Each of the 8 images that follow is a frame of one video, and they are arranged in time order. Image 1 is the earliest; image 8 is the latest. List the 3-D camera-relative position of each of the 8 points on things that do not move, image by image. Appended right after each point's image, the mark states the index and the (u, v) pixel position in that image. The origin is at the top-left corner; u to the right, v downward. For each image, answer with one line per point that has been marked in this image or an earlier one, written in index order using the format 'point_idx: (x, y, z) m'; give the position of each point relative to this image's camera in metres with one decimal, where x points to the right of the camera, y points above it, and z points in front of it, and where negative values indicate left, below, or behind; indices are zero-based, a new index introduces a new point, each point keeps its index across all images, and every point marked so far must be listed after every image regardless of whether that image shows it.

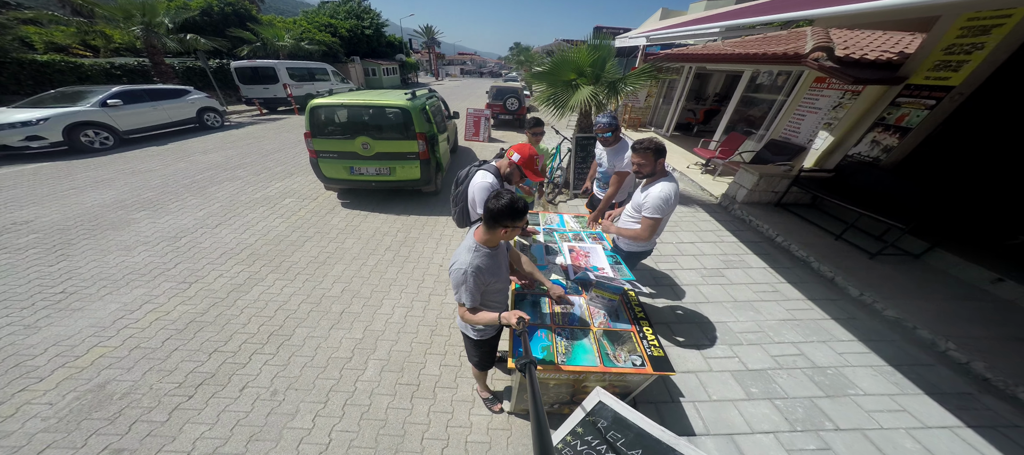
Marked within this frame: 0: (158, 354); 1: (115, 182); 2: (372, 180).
0: (-2.9, -1.1, +2.3) m
1: (-7.5, +0.7, +5.3) m
2: (-2.4, +0.8, +4.8) m
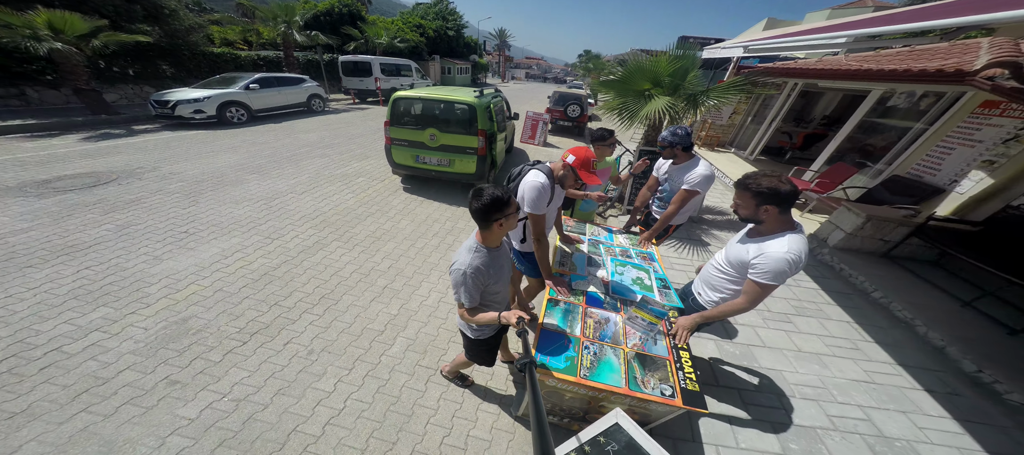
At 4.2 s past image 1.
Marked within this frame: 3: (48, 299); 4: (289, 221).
0: (-2.7, -0.7, +2.8) m
1: (-6.3, +1.7, +6.5) m
2: (-1.4, +1.1, +5.1) m
3: (-4.1, -0.6, +2.5) m
4: (-3.2, +0.1, +4.1) m
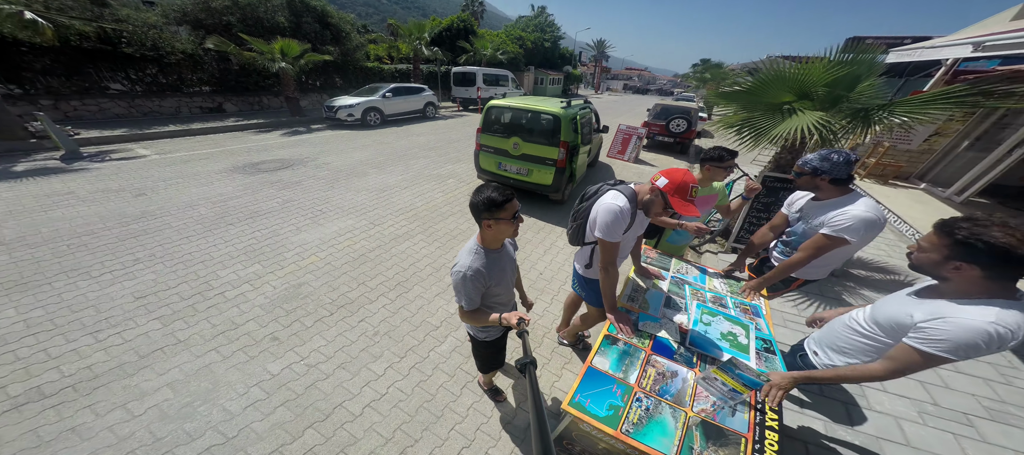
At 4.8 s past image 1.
0: (-2.1, -0.5, +3.4) m
1: (-4.1, +2.2, +8.0) m
2: (0.0, +0.9, +5.2) m
3: (-3.5, -0.3, +3.5) m
4: (-2.1, +0.3, +4.8) m
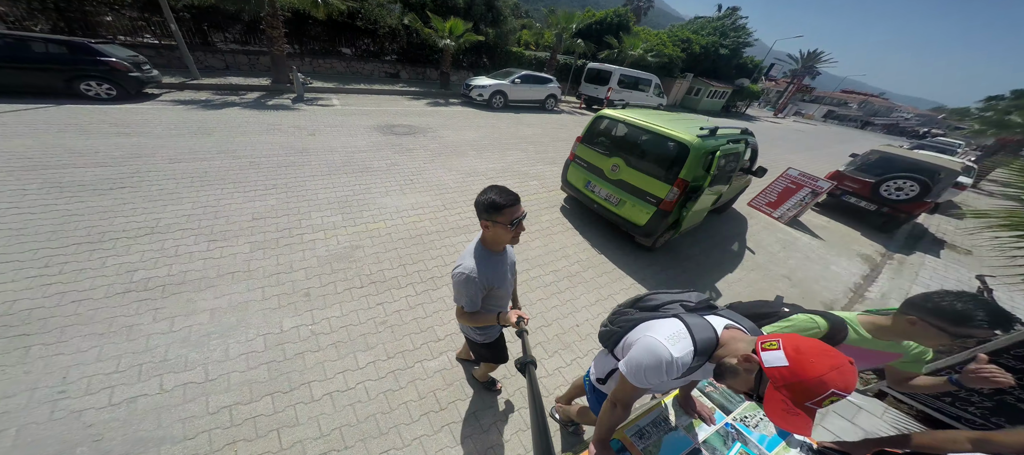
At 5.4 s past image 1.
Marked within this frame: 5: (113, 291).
0: (-1.6, -0.2, +3.6) m
1: (-0.9, +2.9, +8.3) m
2: (+1.4, +0.4, +4.5) m
3: (-2.7, +0.4, +4.2) m
4: (-0.8, +0.5, +4.8) m
5: (-3.6, -0.5, +2.5) m
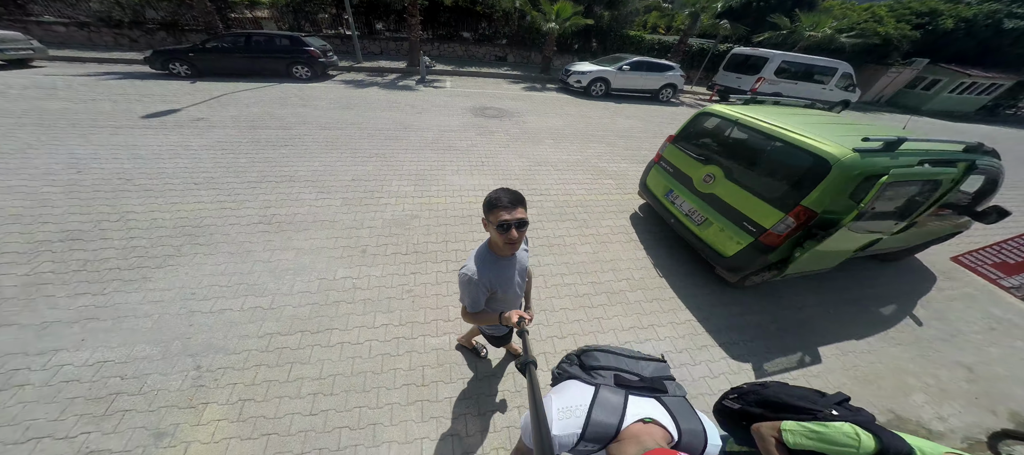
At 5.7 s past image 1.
0: (-1.0, +0.1, +3.8) m
1: (+1.7, +3.1, +7.9) m
2: (+2.2, +0.2, +3.7) m
3: (-1.7, +0.9, +4.7) m
4: (+0.2, +0.7, +4.7) m
5: (-3.2, +0.1, +3.4) m
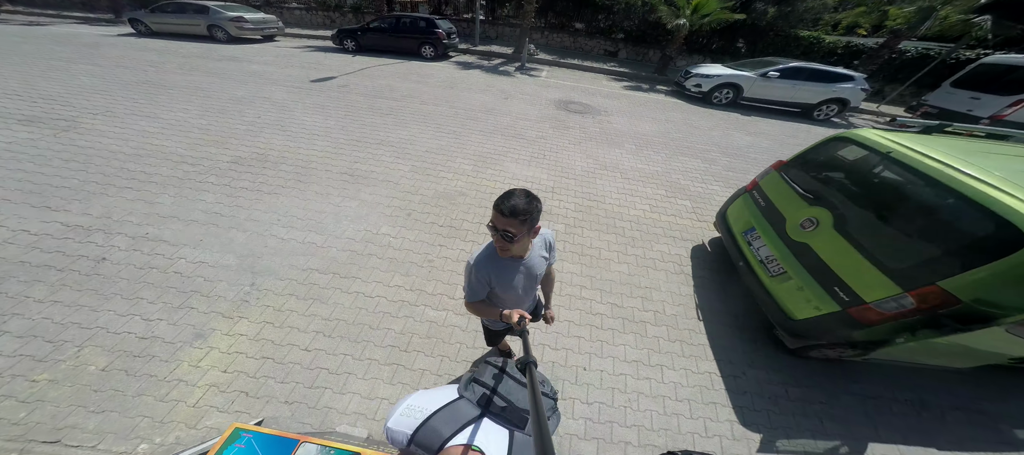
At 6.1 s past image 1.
0: (-0.4, +0.3, +4.0) m
1: (+3.9, +2.6, +7.0) m
2: (+2.6, -0.3, +3.0) m
3: (-0.6, +1.3, +4.9) m
4: (+1.1, +0.6, +4.5) m
5: (-2.6, +0.8, +4.2) m
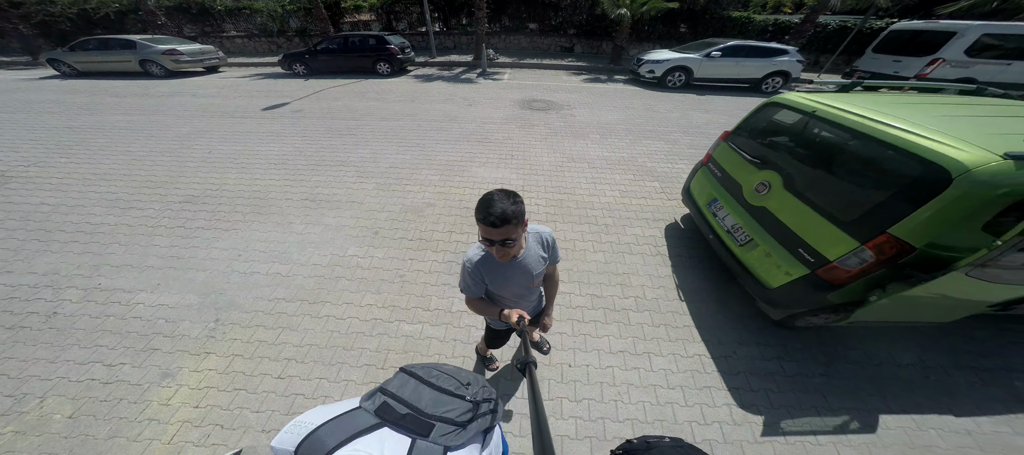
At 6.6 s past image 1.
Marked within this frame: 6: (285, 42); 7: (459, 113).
0: (-0.8, +0.2, +3.9) m
1: (+3.0, +3.0, +7.2) m
2: (+2.3, 0.0, +3.1) m
3: (-1.2, +1.1, +4.9) m
4: (+0.6, +0.7, +4.5) m
5: (-3.1, +0.4, +4.0) m
6: (-10.8, +8.9, +13.3) m
7: (-1.4, +2.9, +7.0) m
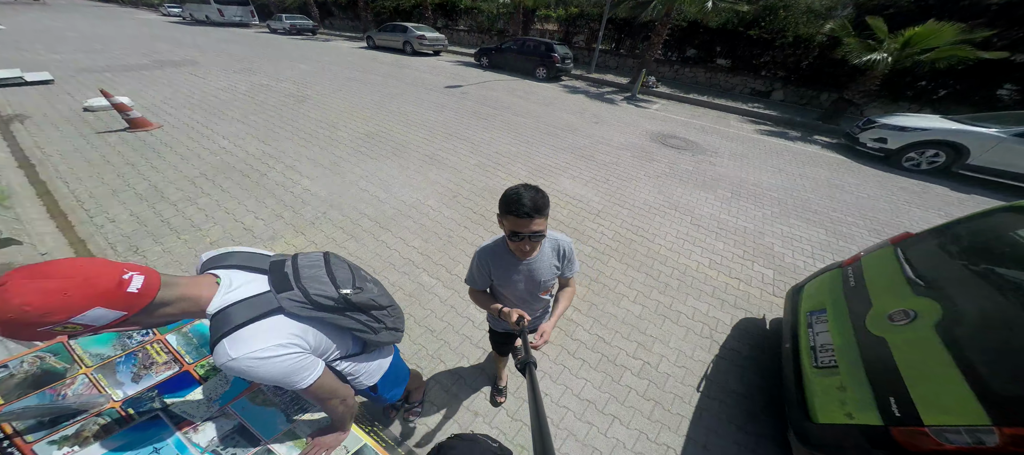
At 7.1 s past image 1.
0: (+0.2, +0.2, +4.1) m
1: (+5.6, +0.9, +5.7) m
2: (+2.4, -1.0, +2.2) m
3: (+0.5, +1.1, +5.2) m
4: (+1.8, +0.1, +4.1) m
5: (-1.6, +1.3, +5.1) m
6: (-1.4, +10.9, +16.3) m
7: (+1.9, +2.6, +7.2) m
